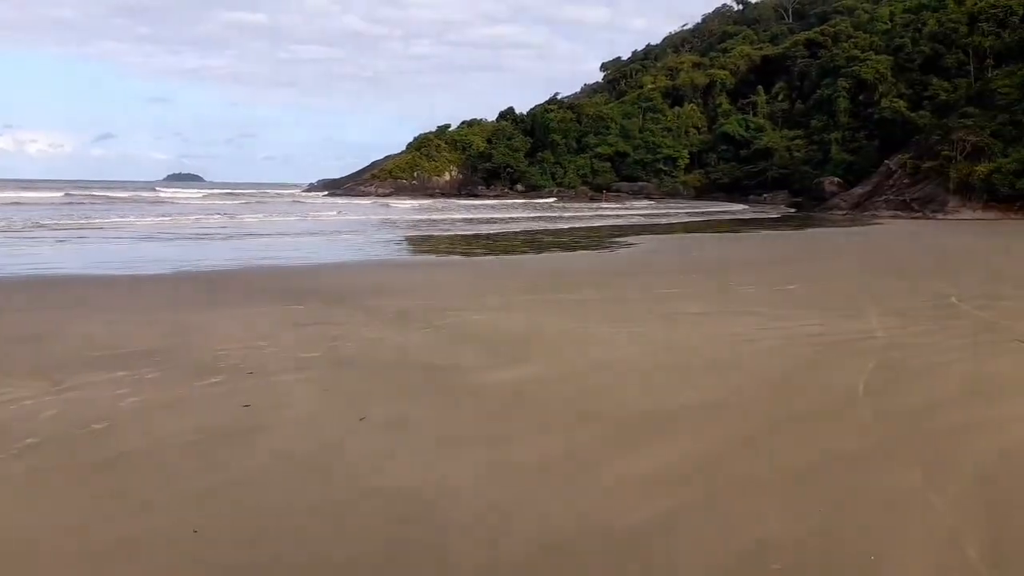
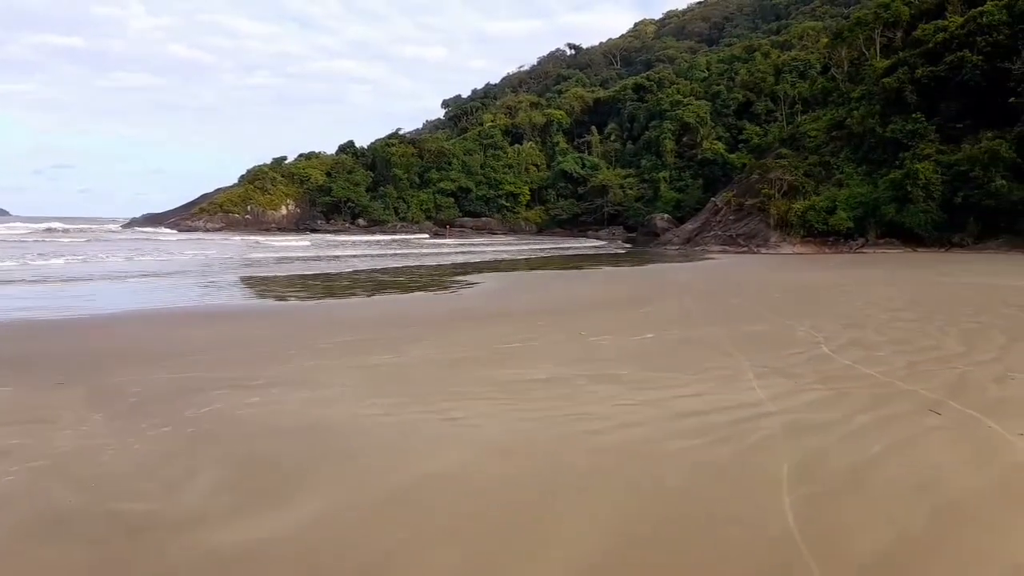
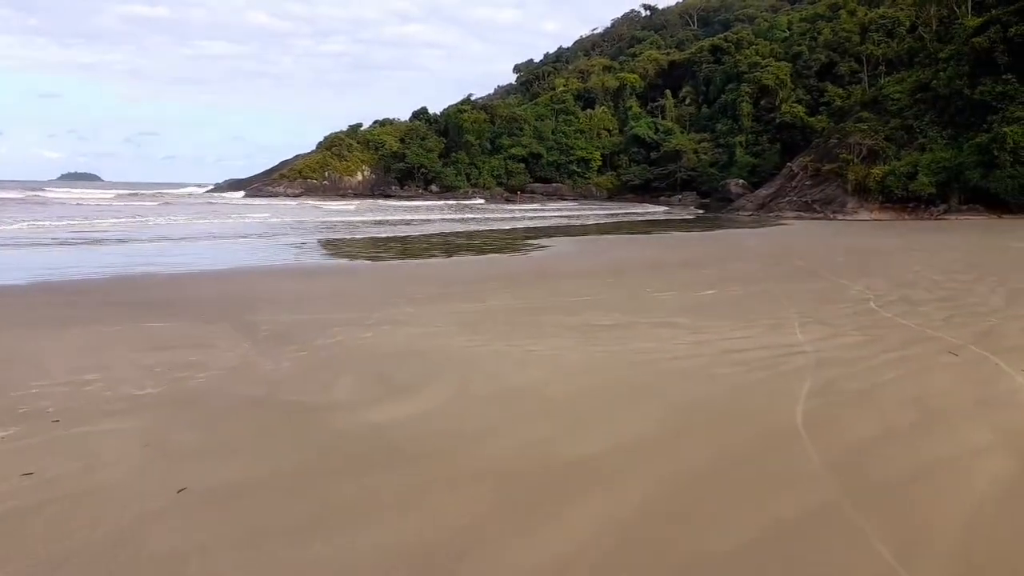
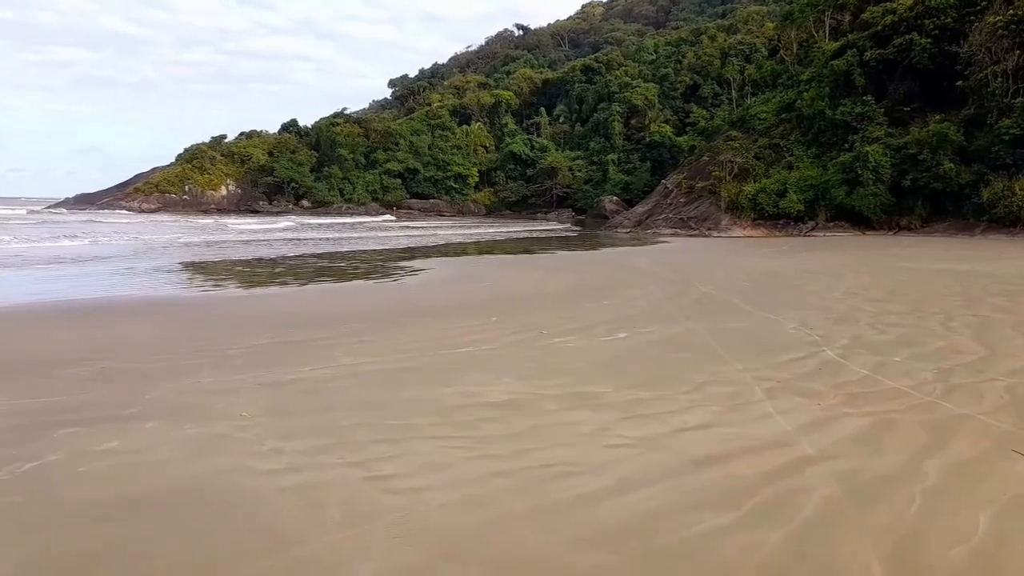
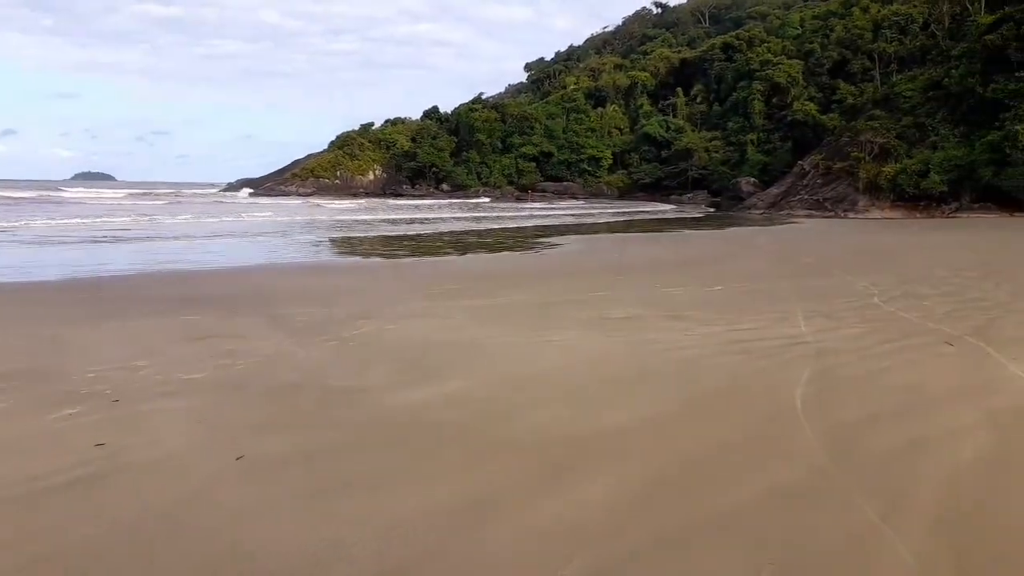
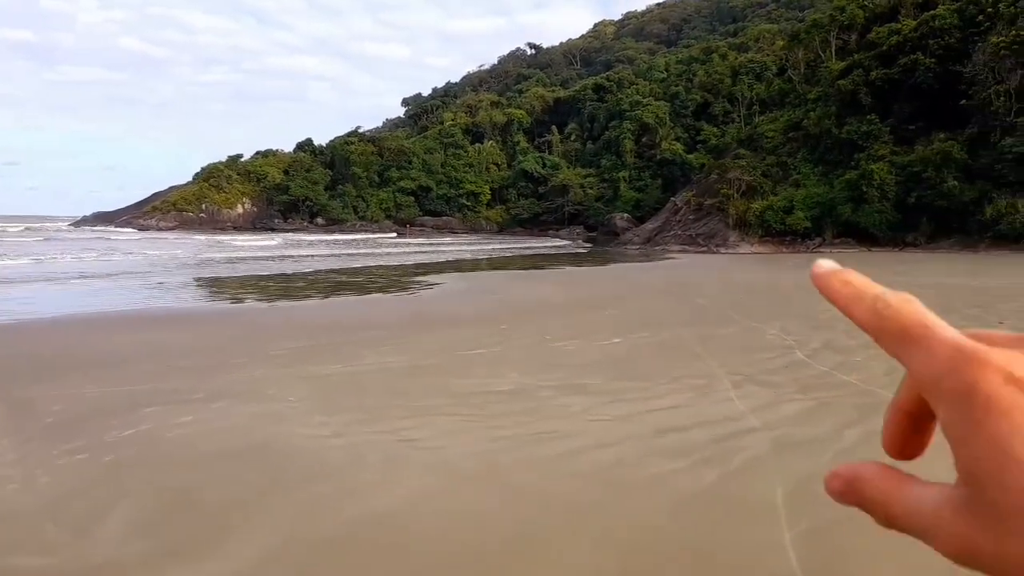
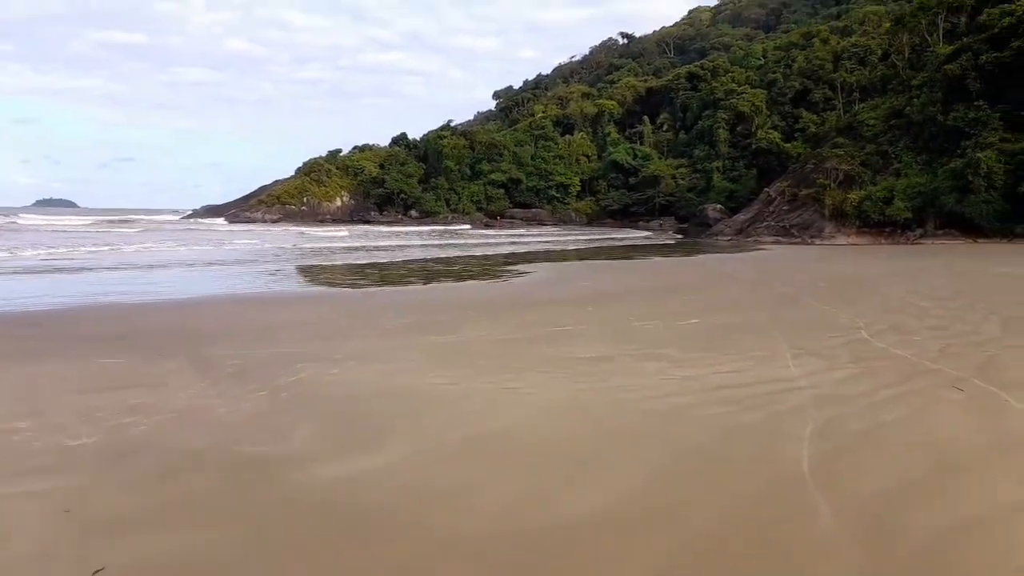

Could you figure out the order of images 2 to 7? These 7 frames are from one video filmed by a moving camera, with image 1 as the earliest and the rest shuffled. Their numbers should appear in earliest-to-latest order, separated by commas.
5, 3, 7, 2, 6, 4
